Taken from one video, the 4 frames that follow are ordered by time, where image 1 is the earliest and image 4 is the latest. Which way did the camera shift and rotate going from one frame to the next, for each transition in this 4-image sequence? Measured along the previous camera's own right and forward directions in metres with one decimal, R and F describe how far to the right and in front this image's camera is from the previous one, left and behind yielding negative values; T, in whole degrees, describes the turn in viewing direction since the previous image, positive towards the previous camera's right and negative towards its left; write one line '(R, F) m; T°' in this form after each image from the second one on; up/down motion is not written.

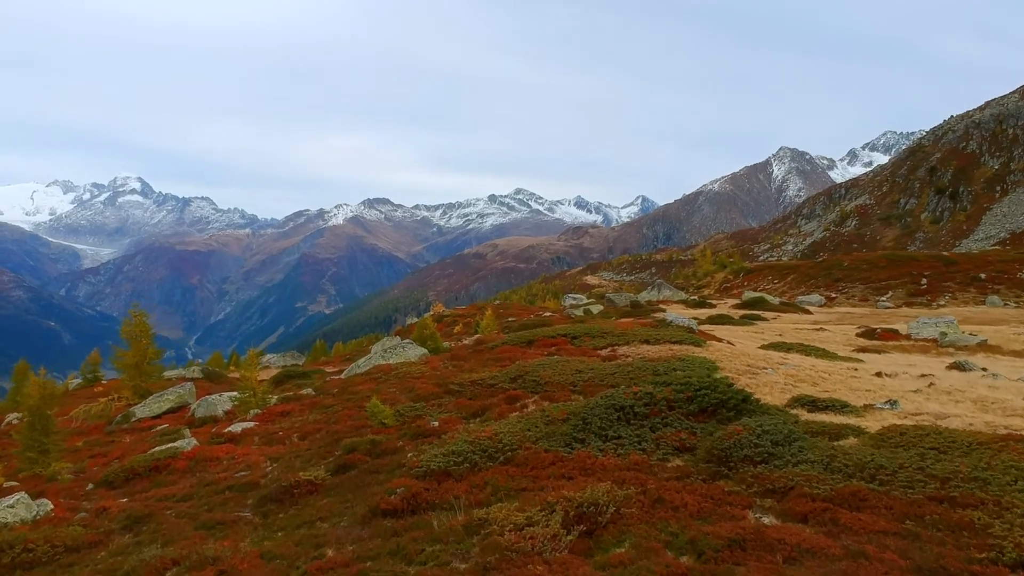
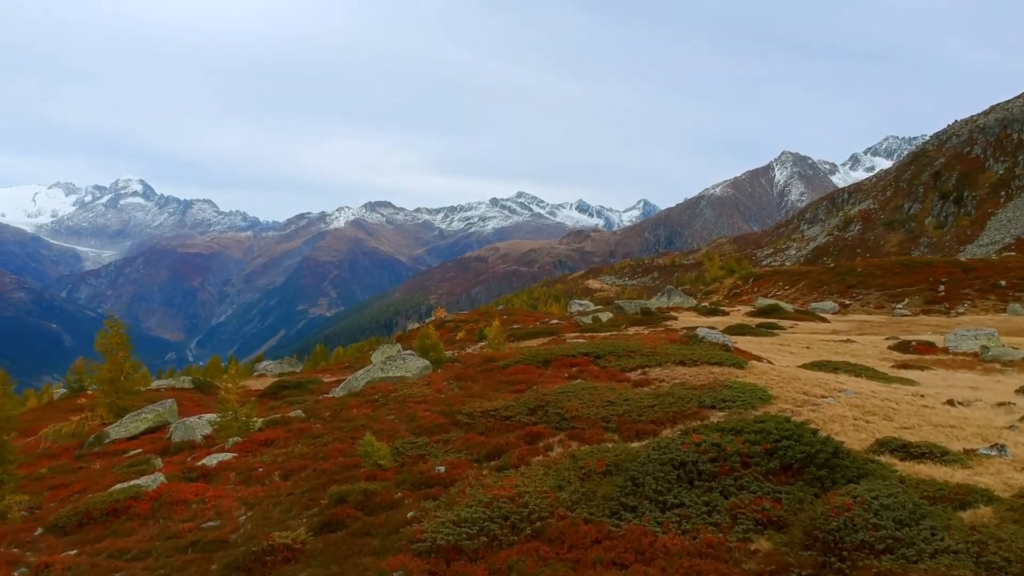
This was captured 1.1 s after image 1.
(-0.6, +3.4) m; 0°
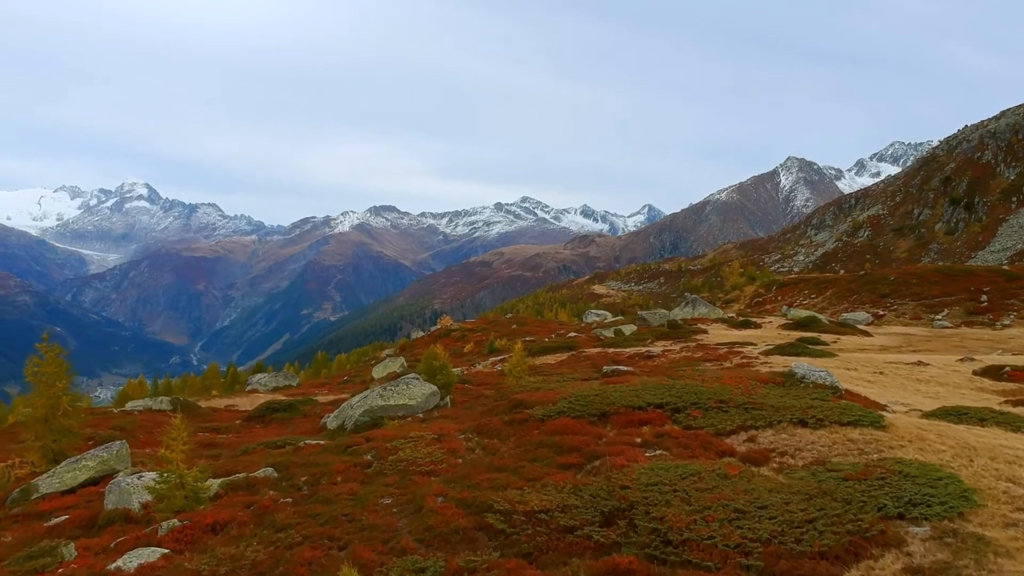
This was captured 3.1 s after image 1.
(-1.4, +7.1) m; 0°
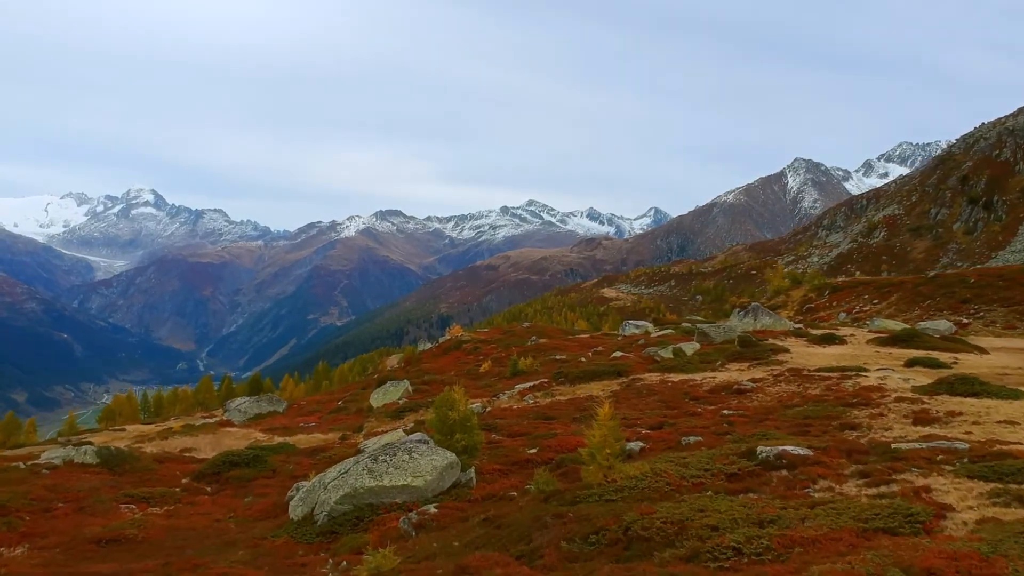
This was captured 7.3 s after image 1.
(-2.7, +15.0) m; -1°
